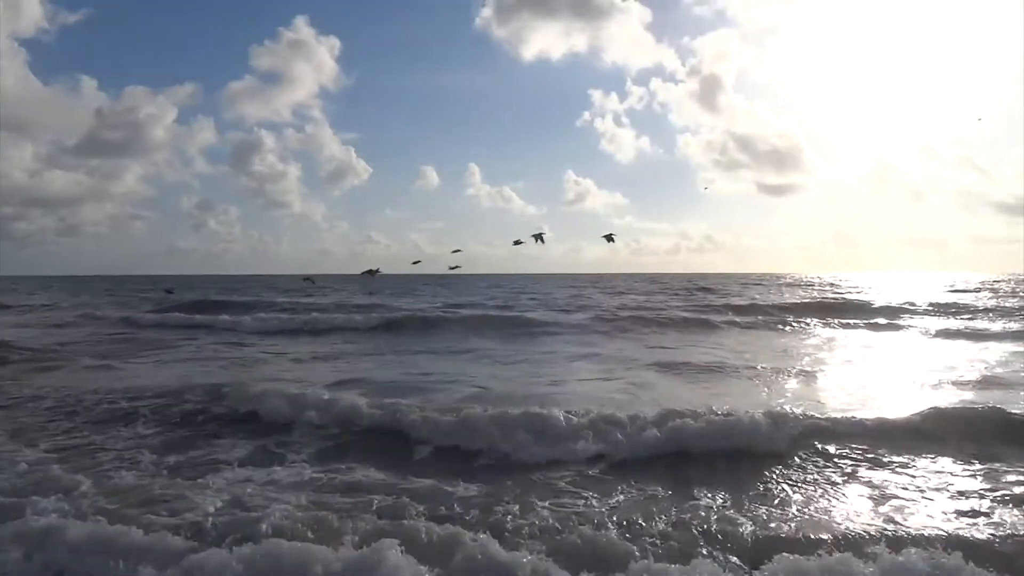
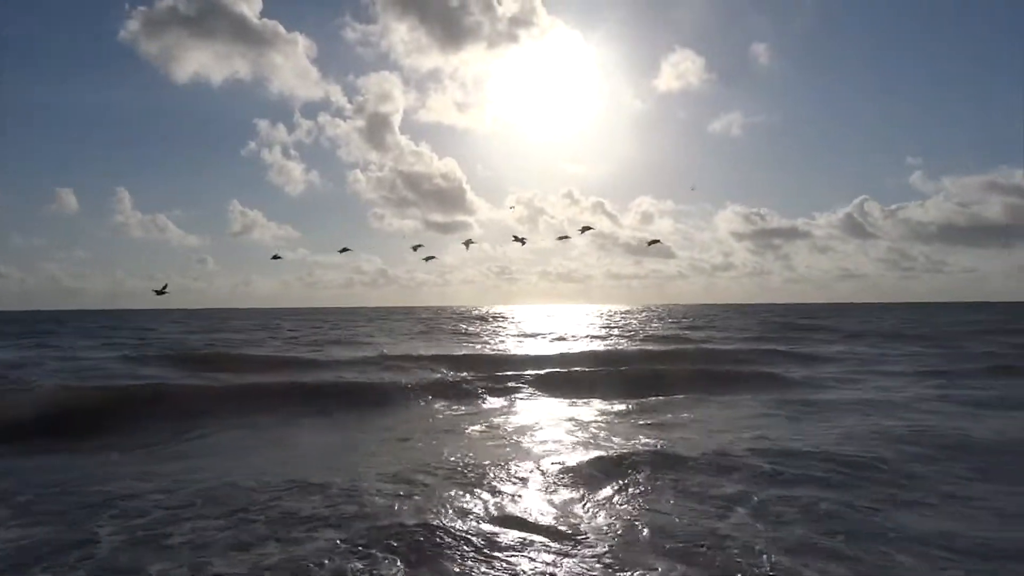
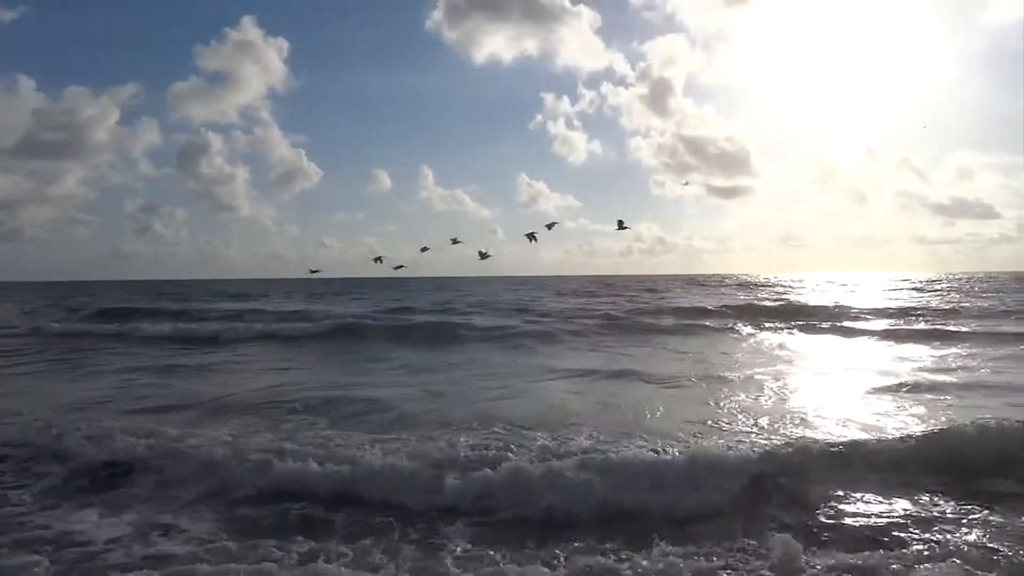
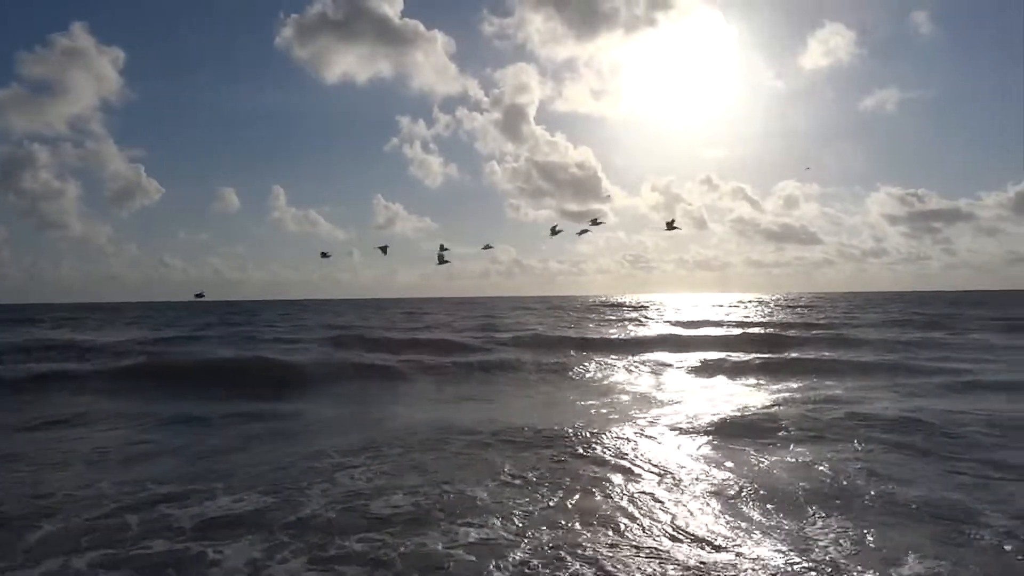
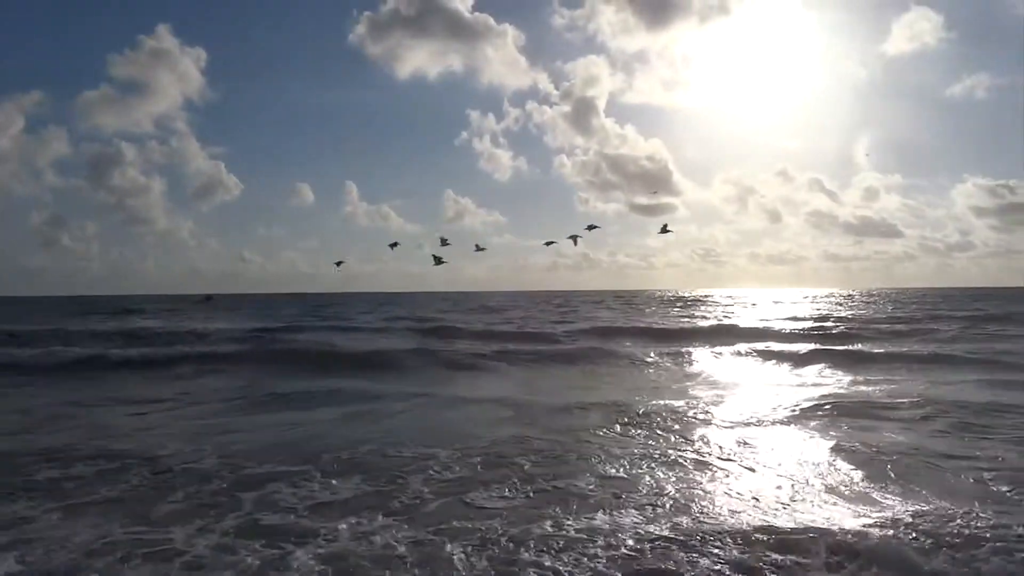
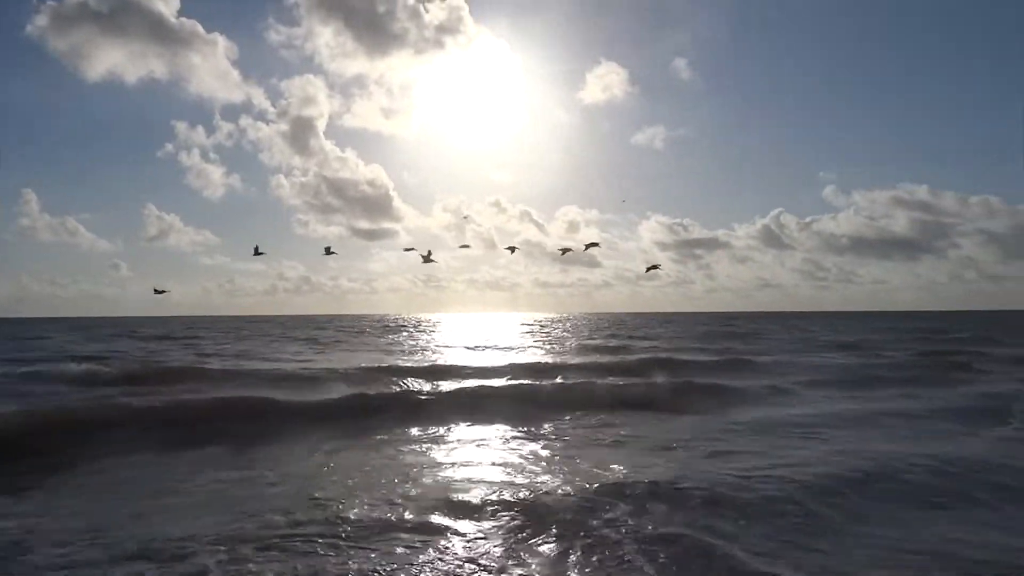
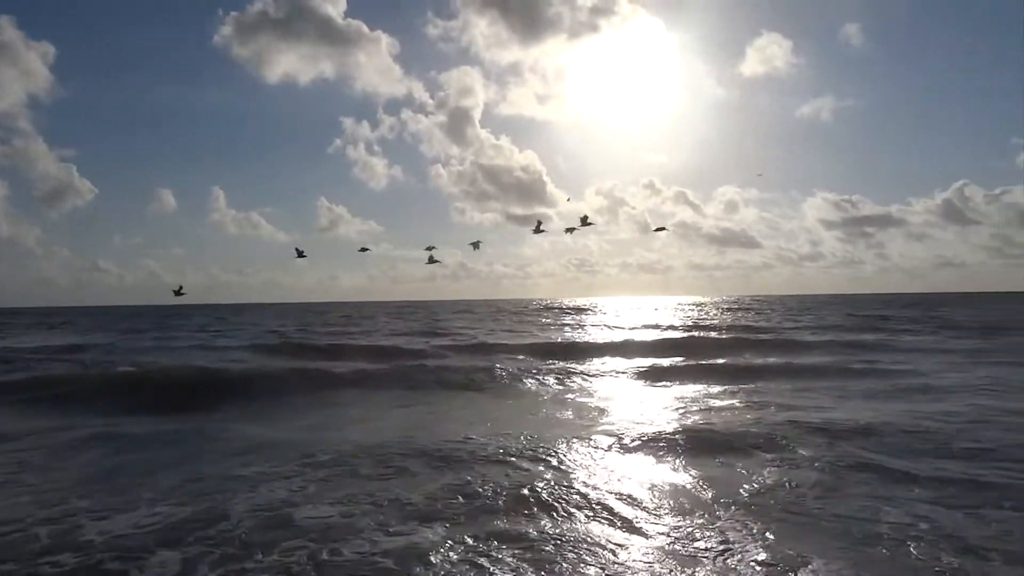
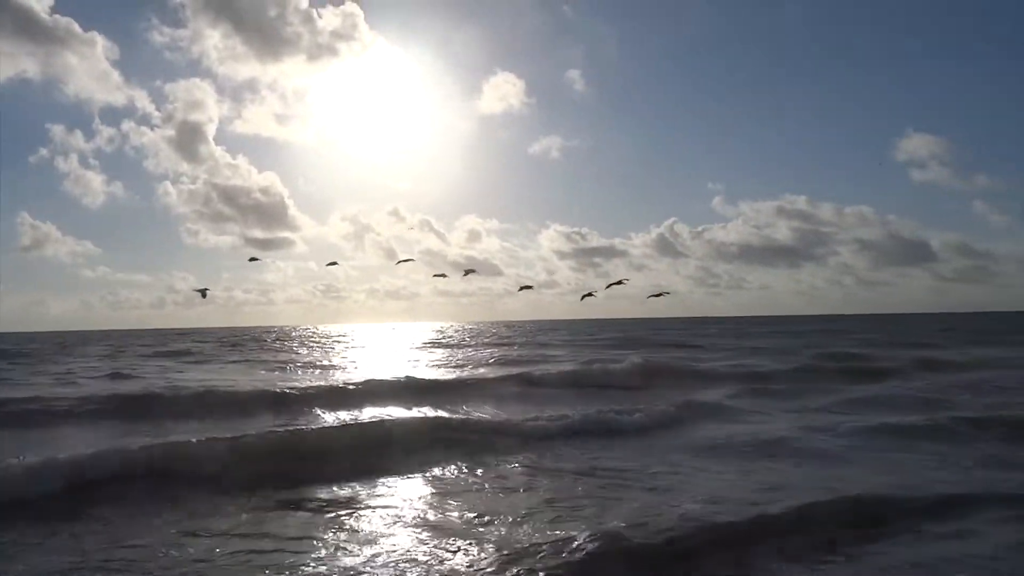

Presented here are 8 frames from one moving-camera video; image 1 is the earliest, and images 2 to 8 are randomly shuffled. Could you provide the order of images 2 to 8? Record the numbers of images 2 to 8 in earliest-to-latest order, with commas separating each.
3, 5, 4, 7, 2, 6, 8
